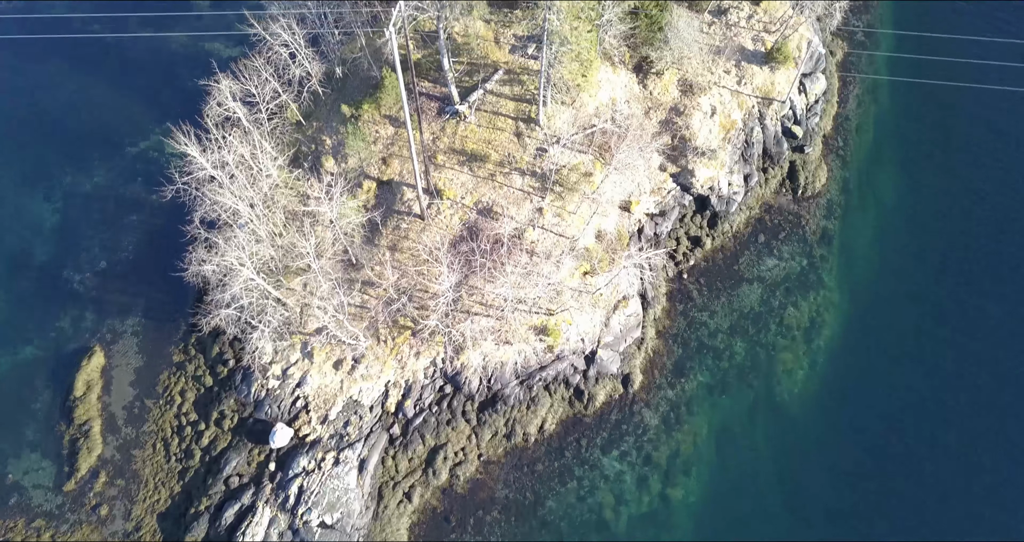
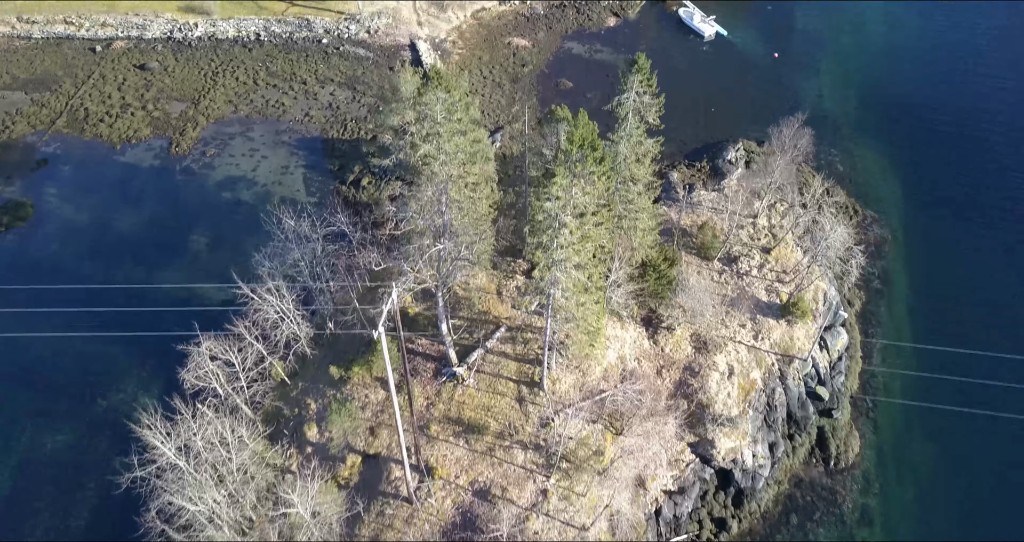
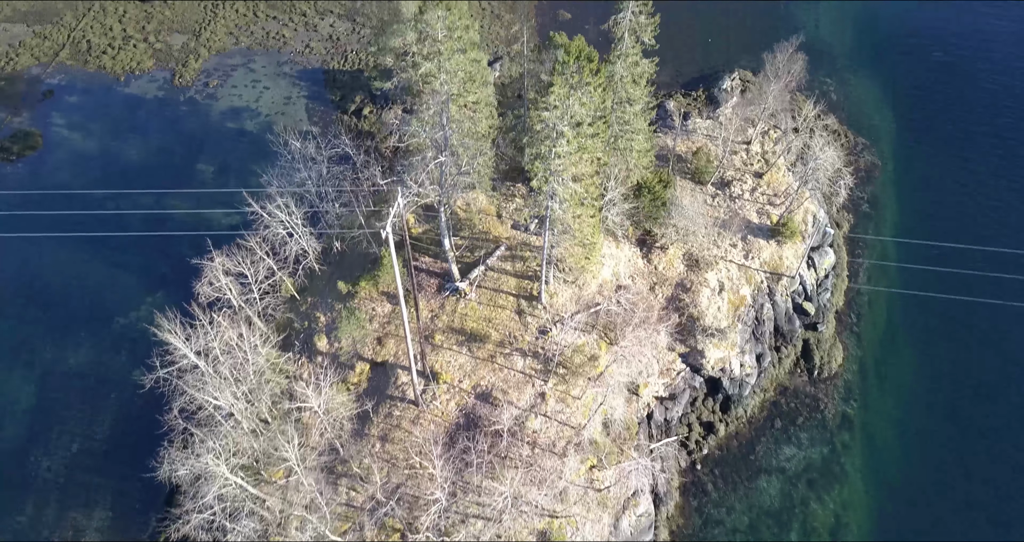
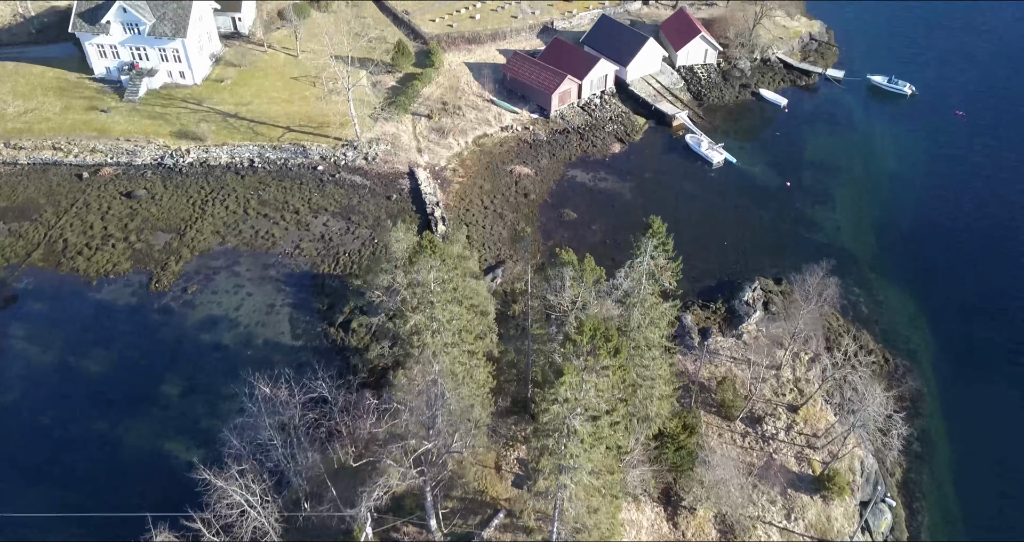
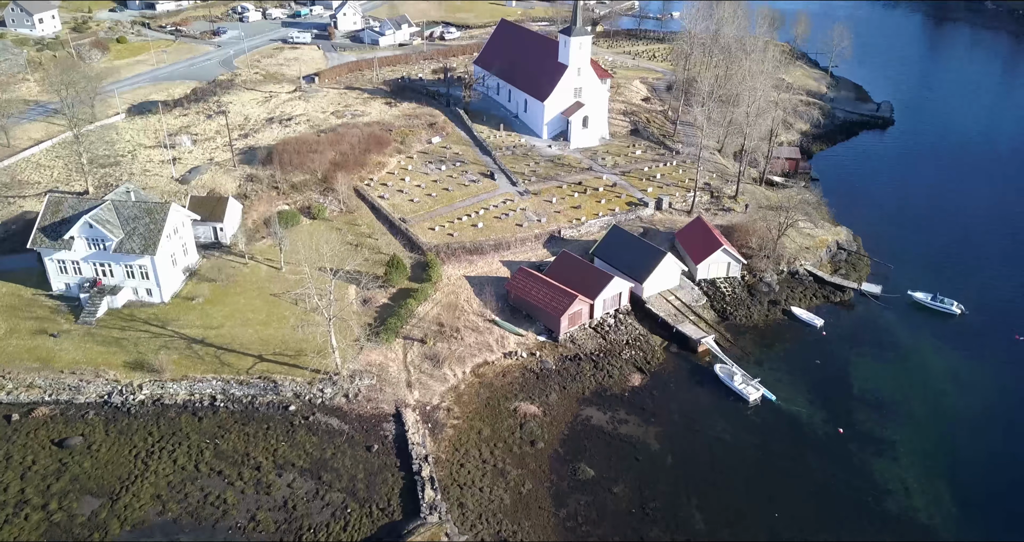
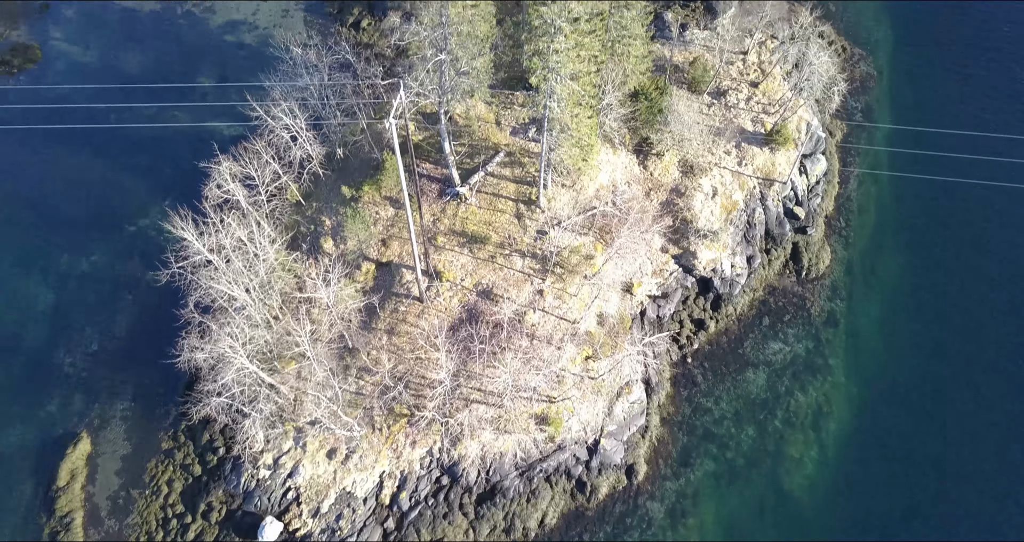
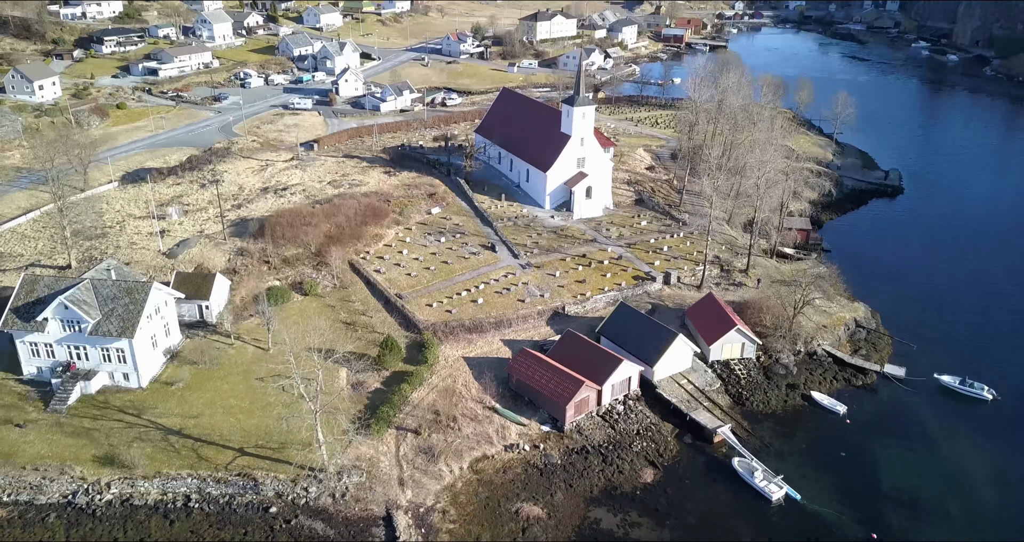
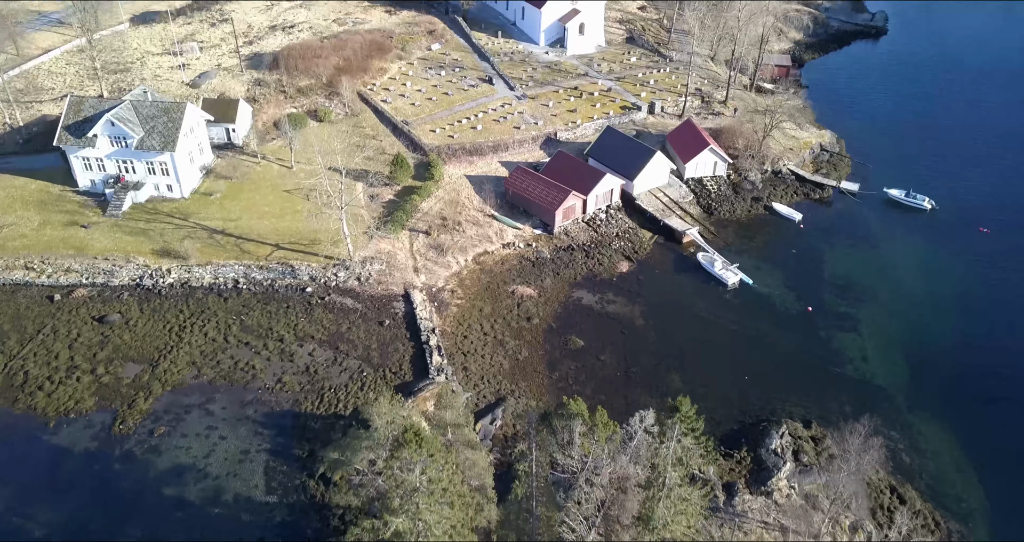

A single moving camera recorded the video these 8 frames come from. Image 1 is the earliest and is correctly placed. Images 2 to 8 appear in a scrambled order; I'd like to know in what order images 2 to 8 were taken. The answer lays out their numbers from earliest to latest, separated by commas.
6, 3, 2, 4, 8, 5, 7
